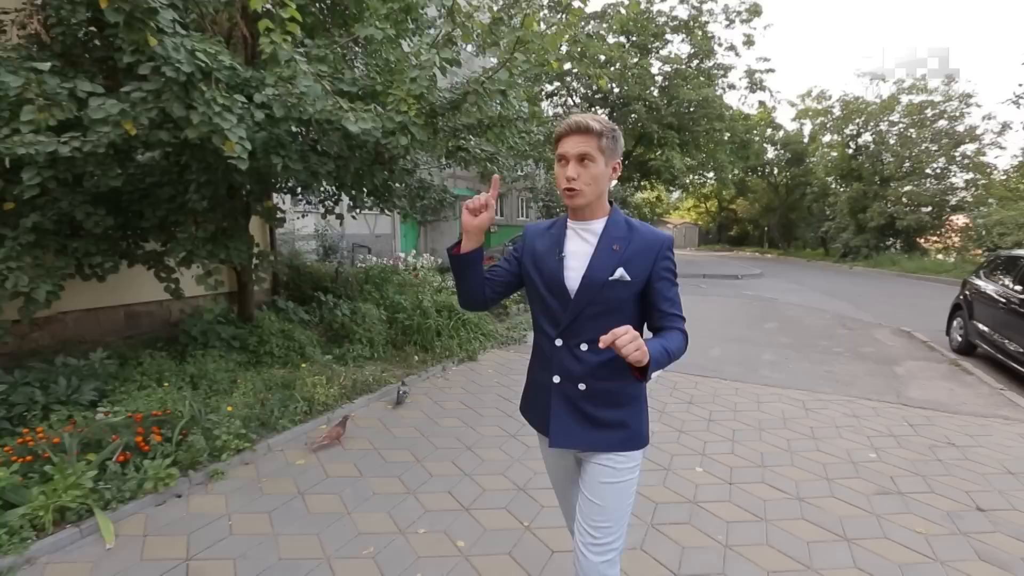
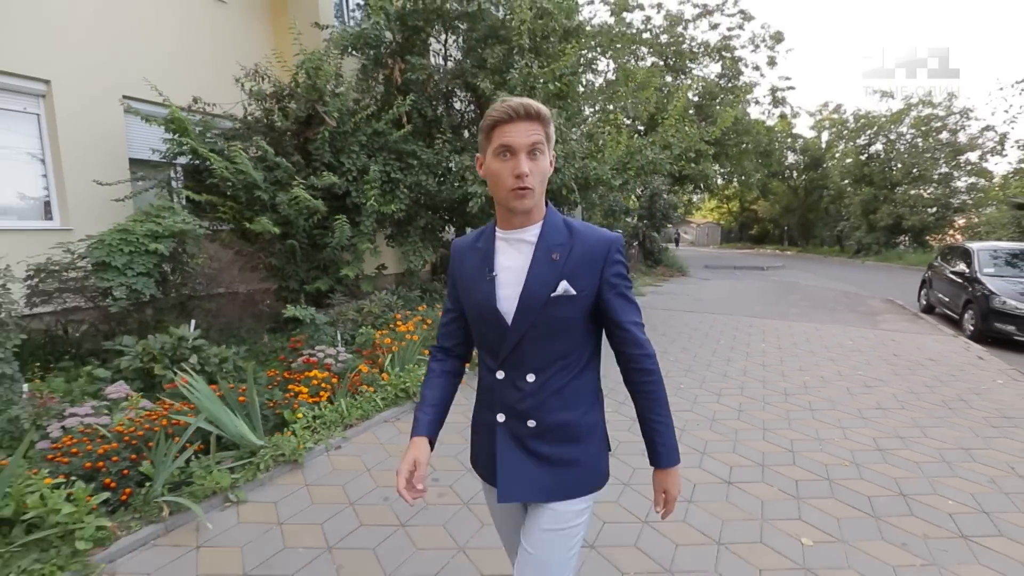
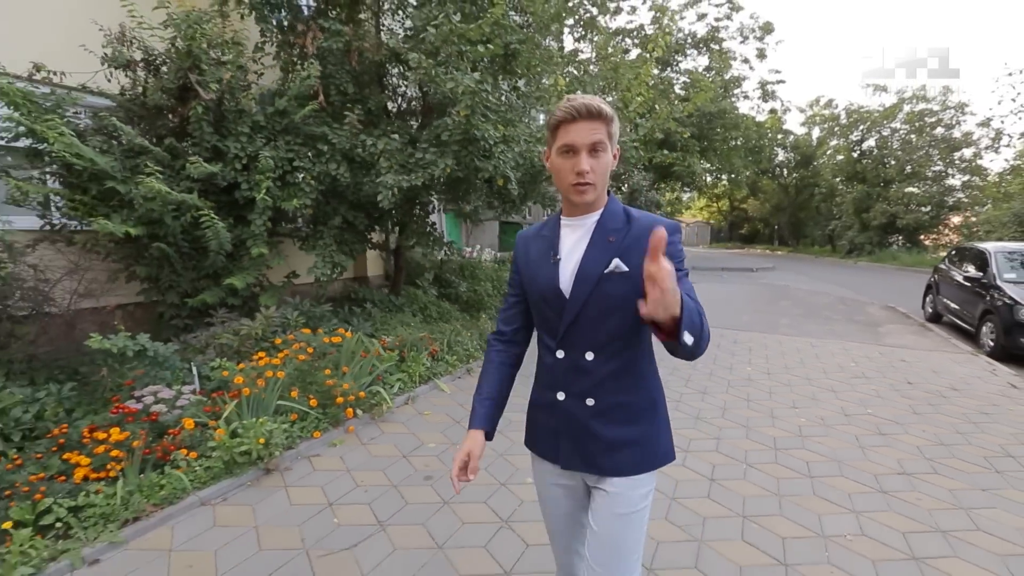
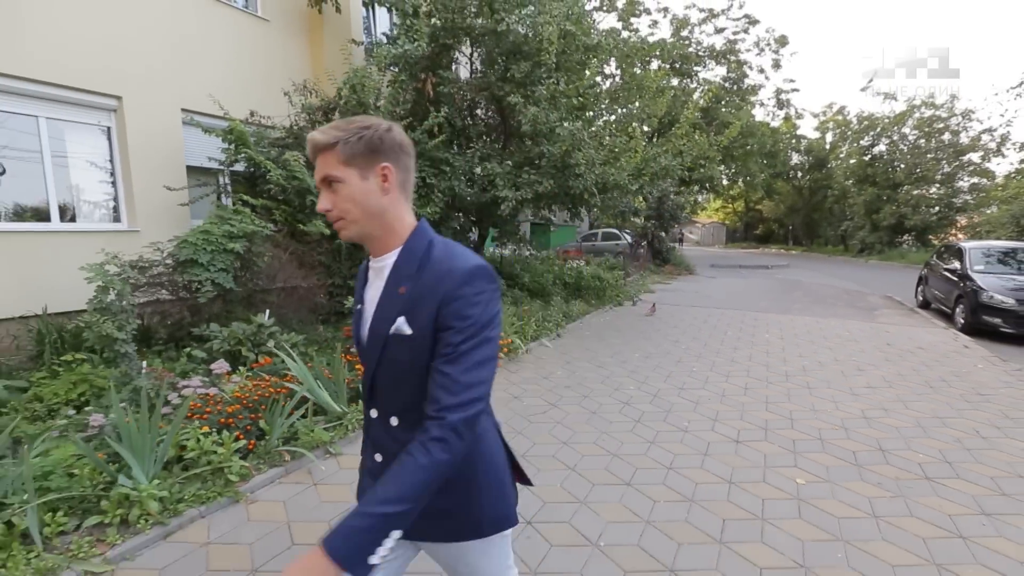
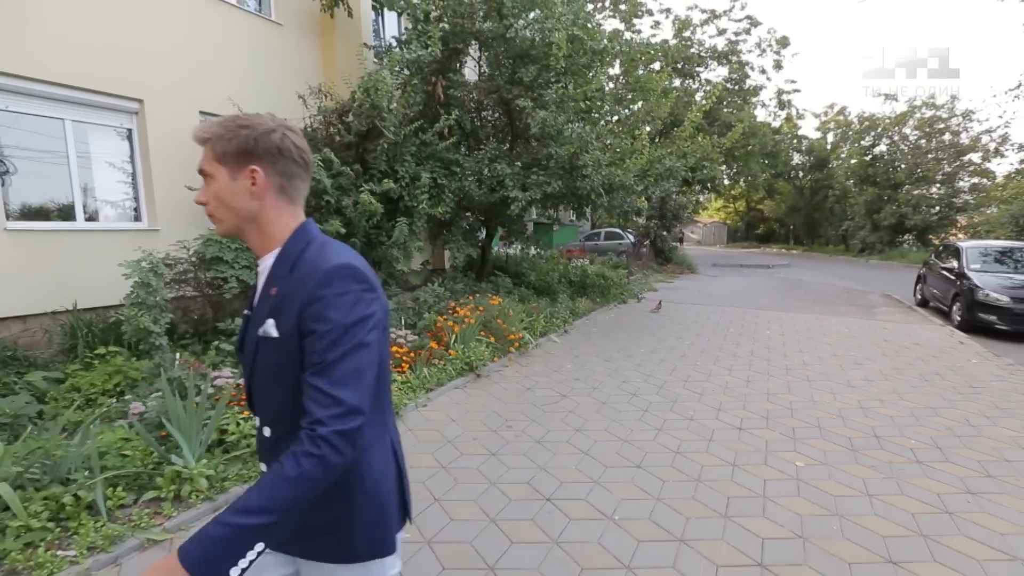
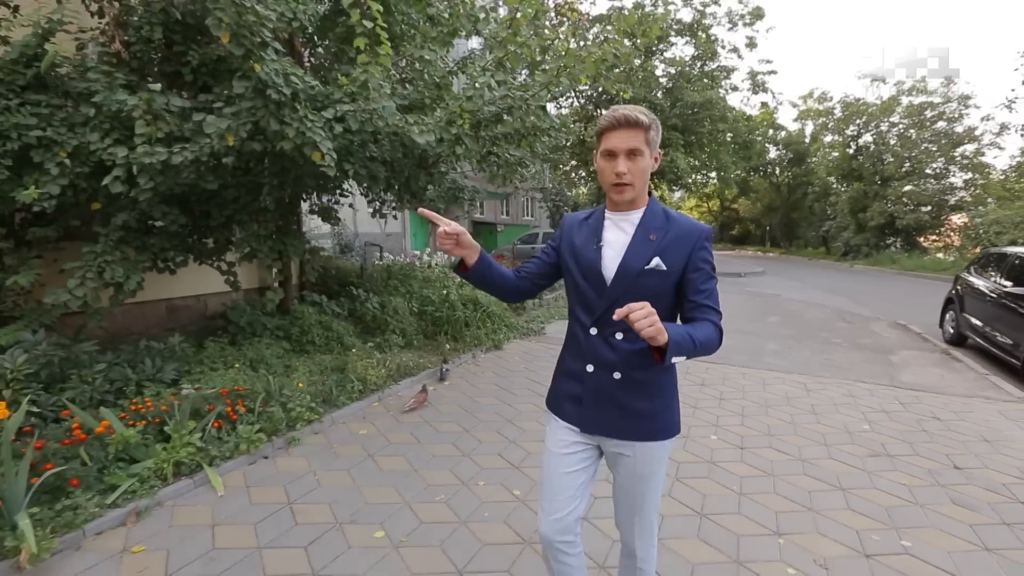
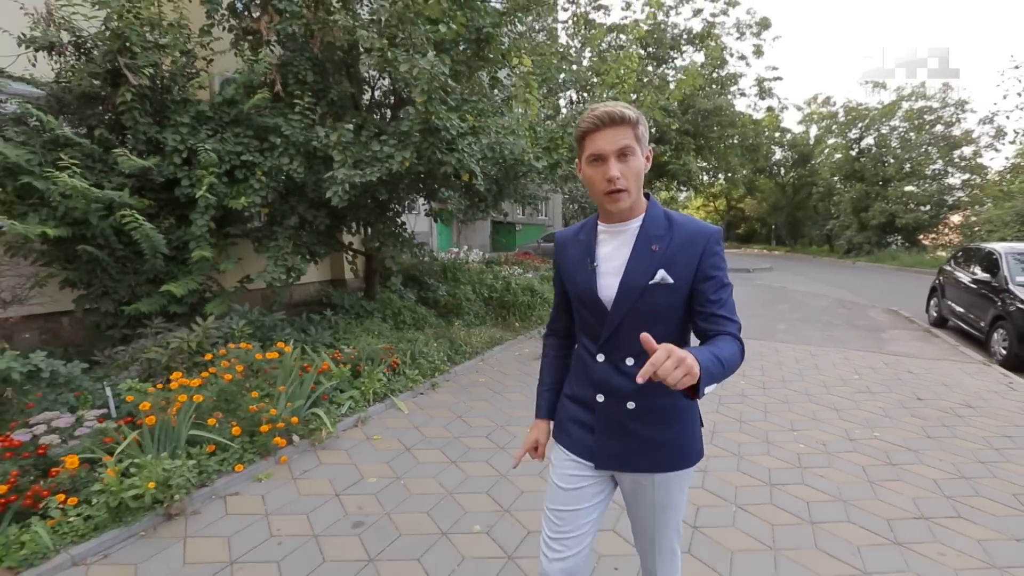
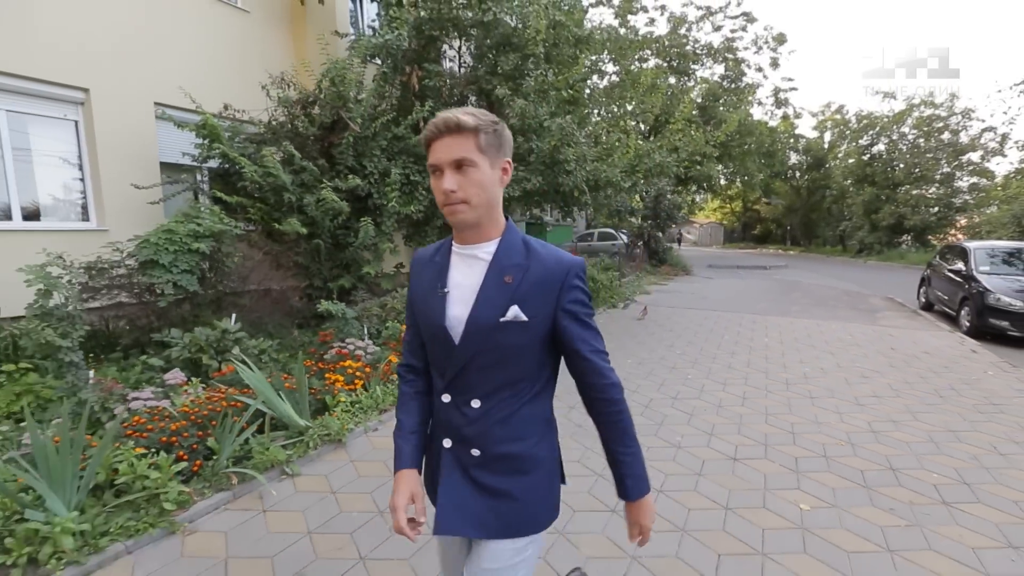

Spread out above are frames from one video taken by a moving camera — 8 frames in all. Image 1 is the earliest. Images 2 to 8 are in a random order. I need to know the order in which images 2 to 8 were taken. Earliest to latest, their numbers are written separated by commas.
6, 7, 3, 2, 8, 4, 5
